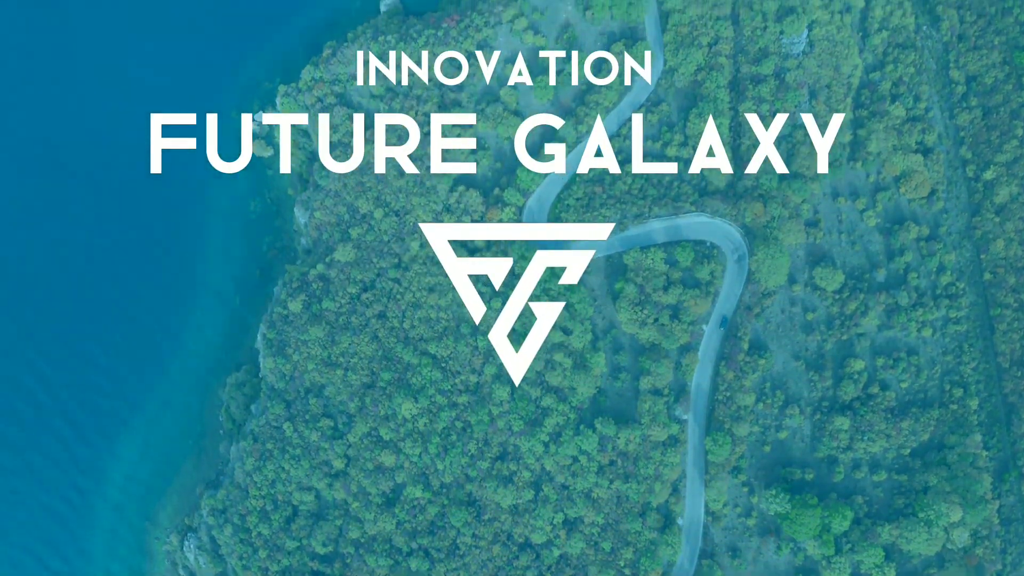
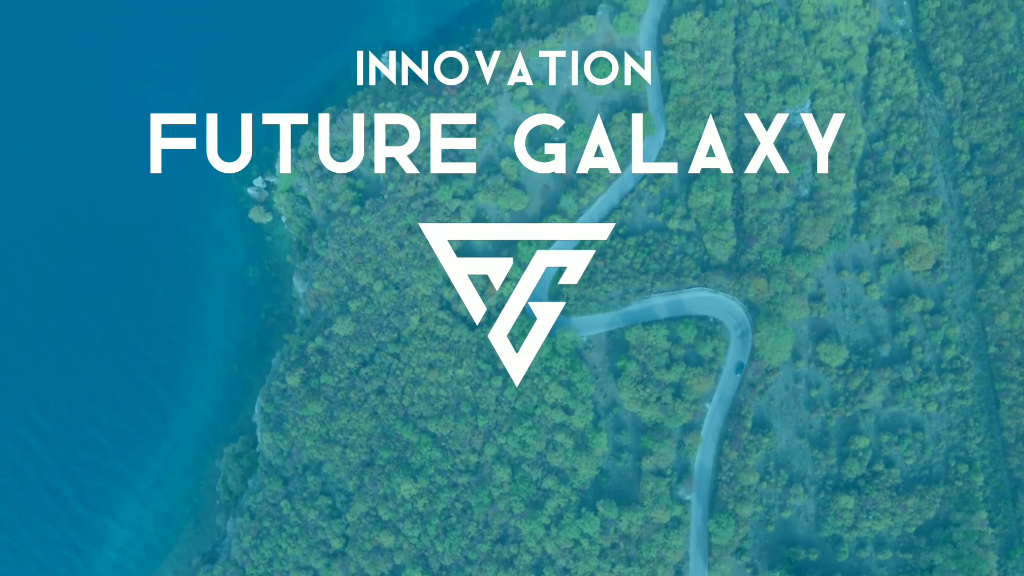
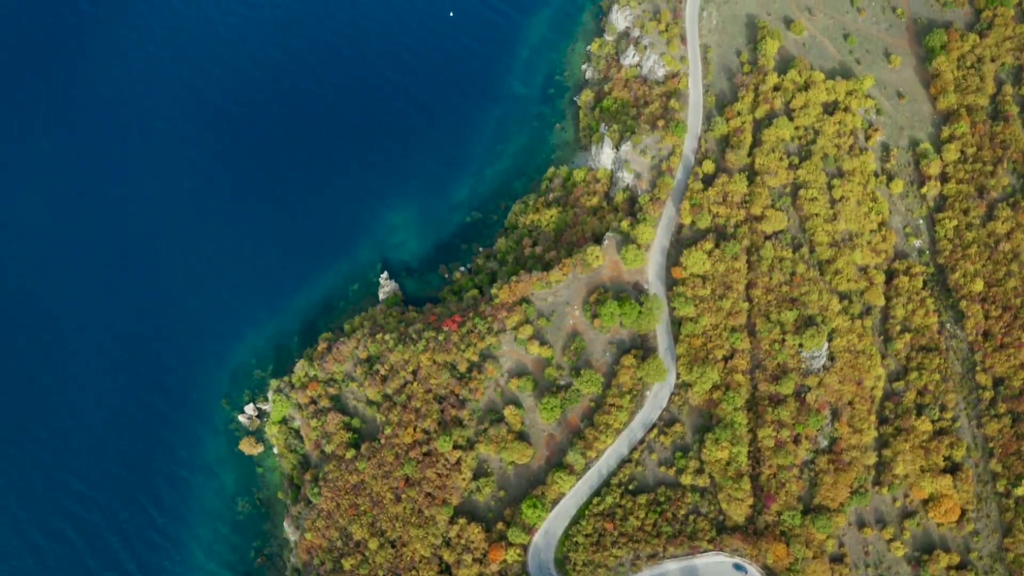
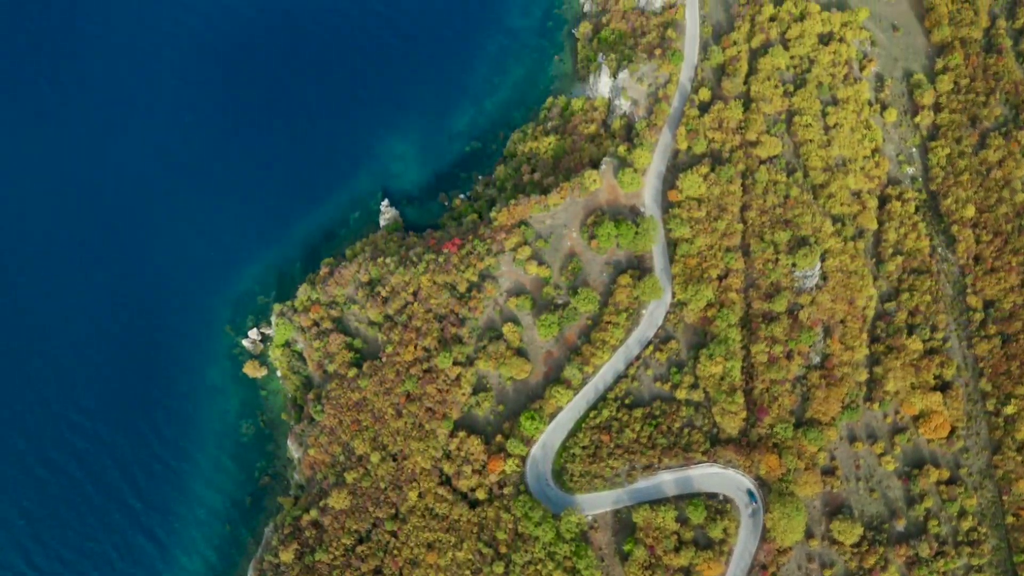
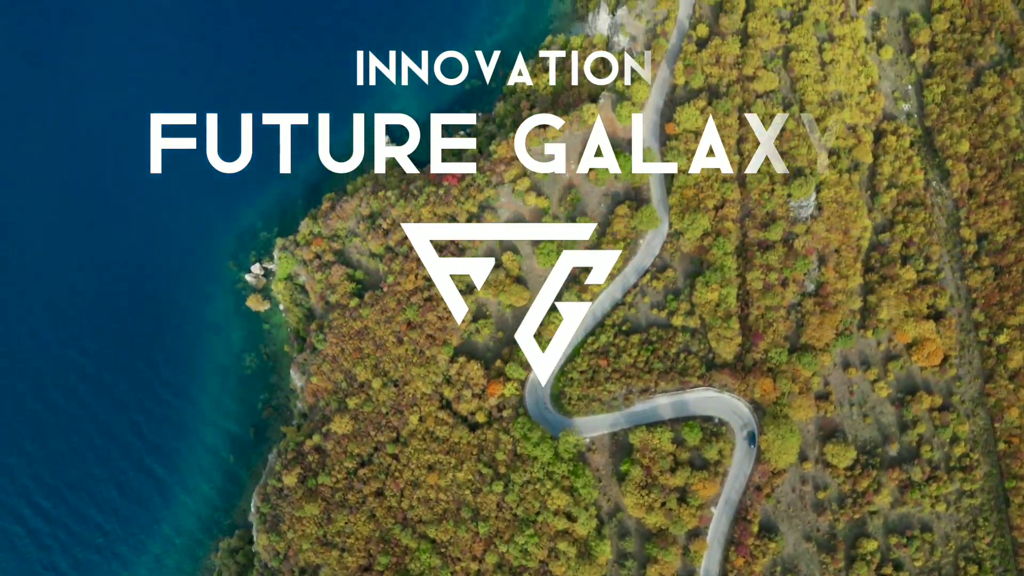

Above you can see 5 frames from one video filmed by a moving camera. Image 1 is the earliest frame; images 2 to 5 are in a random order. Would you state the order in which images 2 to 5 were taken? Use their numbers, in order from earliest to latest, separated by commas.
2, 5, 4, 3
